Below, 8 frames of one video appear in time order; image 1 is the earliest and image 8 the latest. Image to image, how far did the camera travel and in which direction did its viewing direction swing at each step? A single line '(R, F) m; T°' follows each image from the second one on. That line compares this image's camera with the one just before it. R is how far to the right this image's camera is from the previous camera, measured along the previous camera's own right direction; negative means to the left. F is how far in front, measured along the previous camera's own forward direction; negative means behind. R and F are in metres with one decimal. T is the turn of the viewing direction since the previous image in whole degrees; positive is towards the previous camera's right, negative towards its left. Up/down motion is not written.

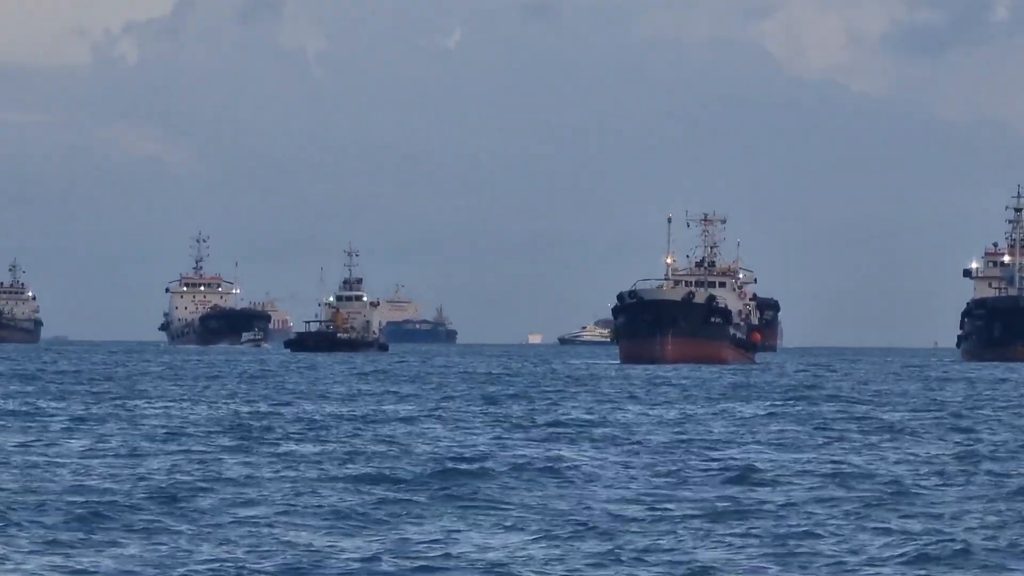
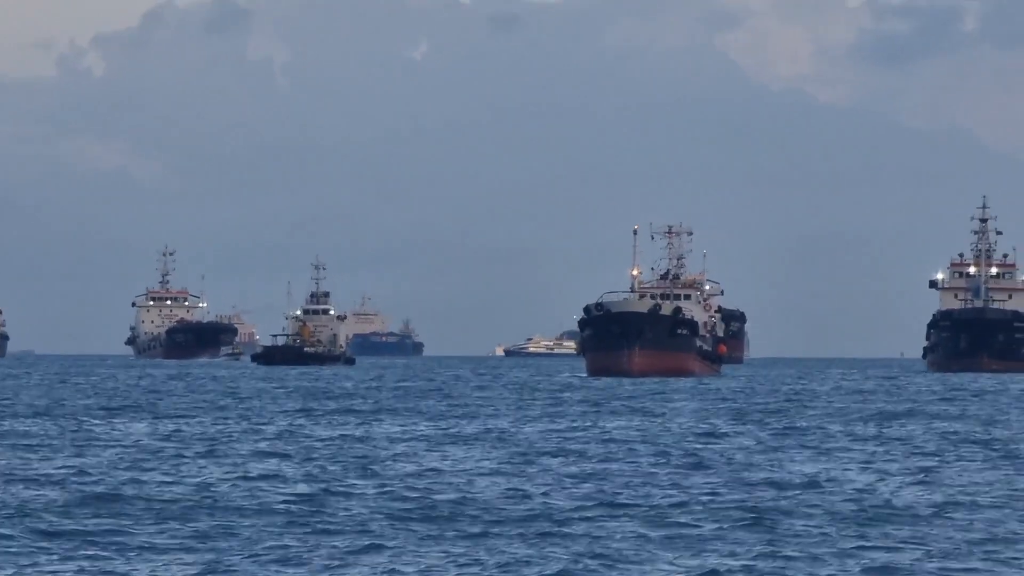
(-0.3, +0.3) m; +1°
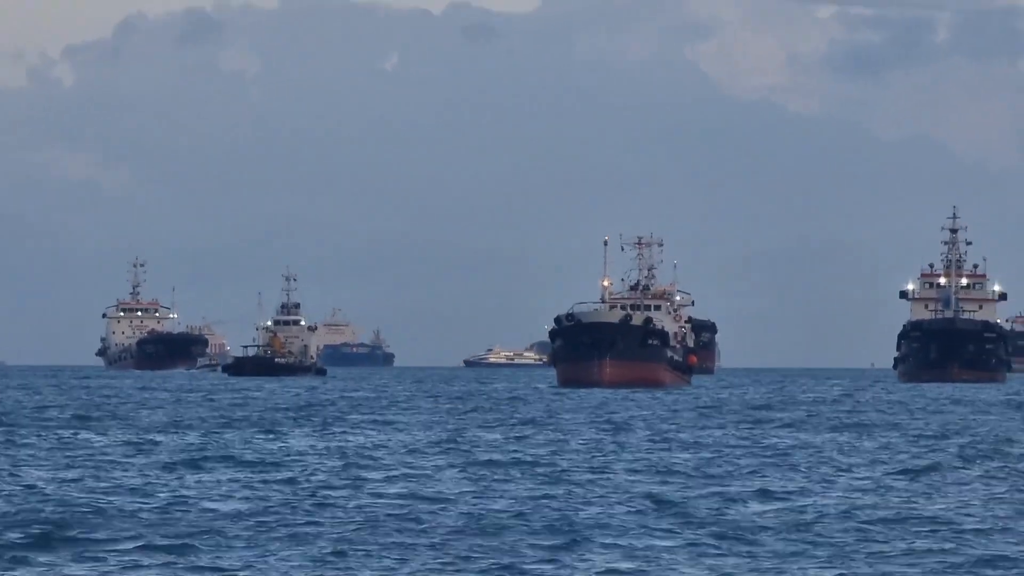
(-0.4, +0.3) m; +1°
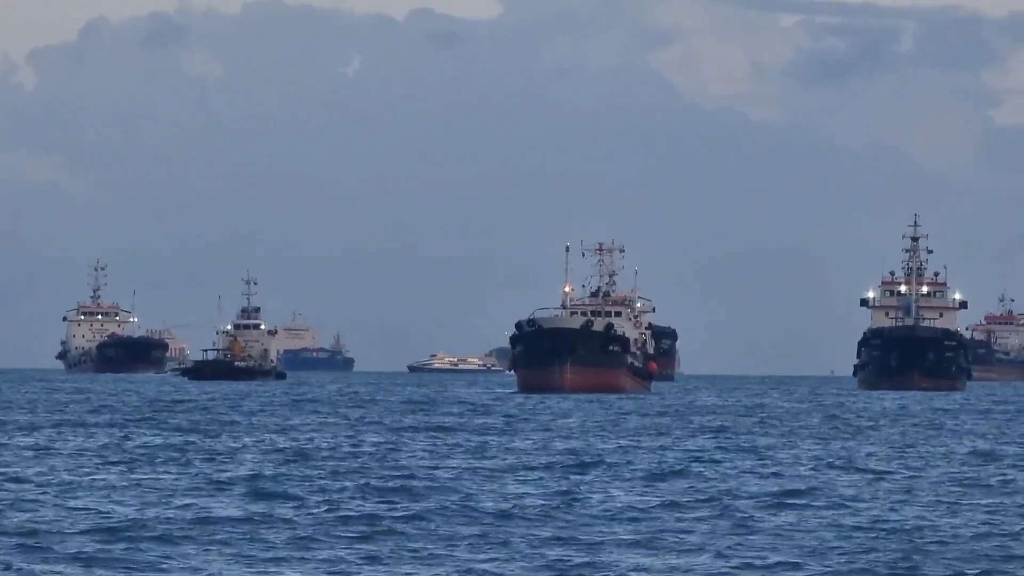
(-0.6, +0.3) m; +1°
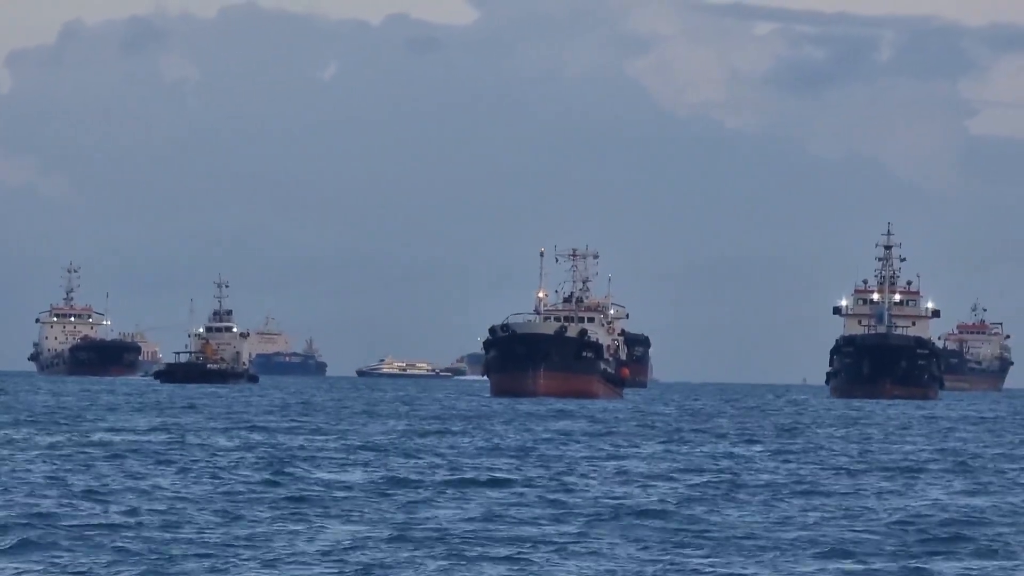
(-0.3, 0.0) m; +1°
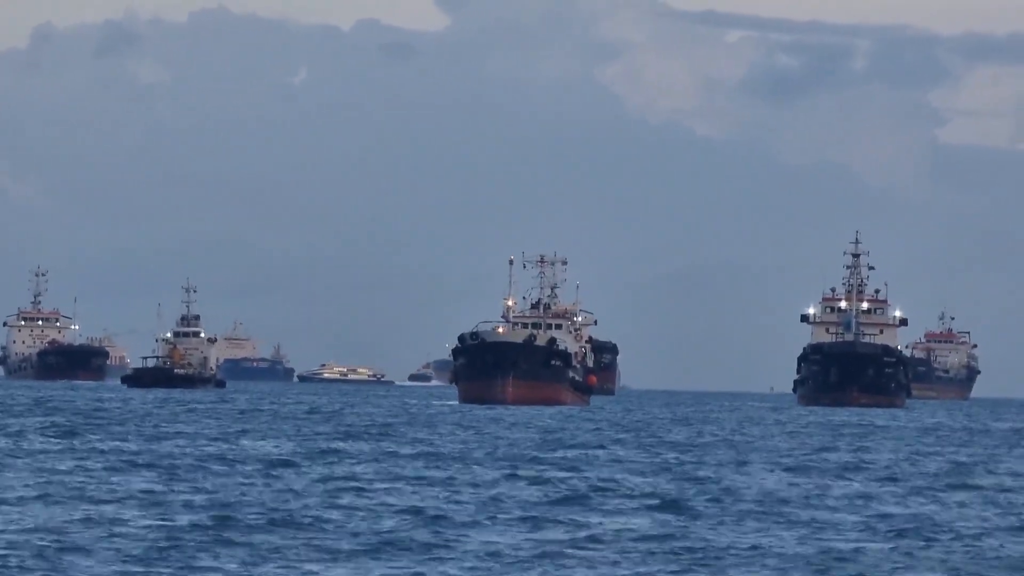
(-0.5, -0.2) m; +1°
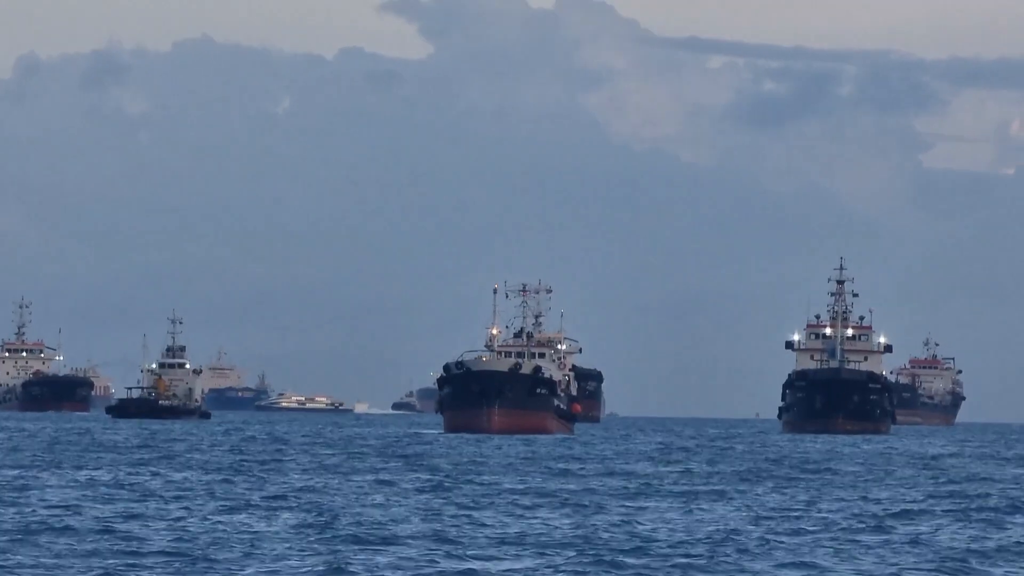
(-0.2, -0.1) m; +1°
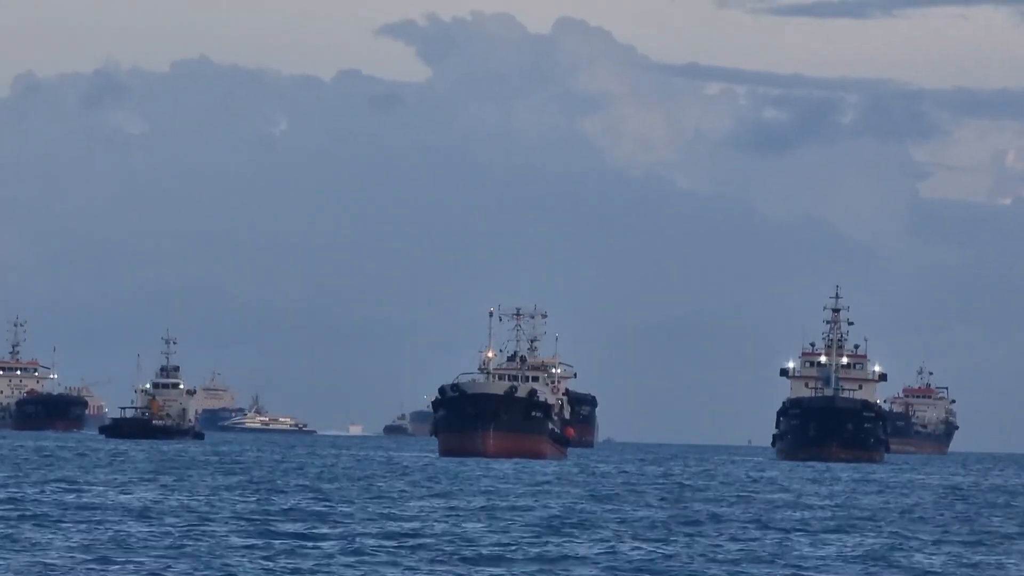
(-0.1, -0.2) m; 0°
